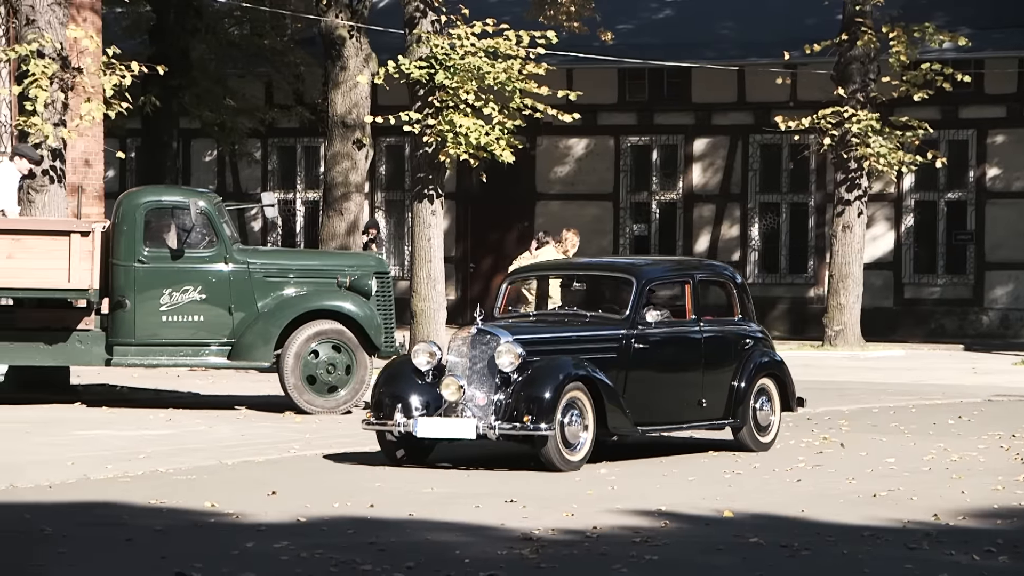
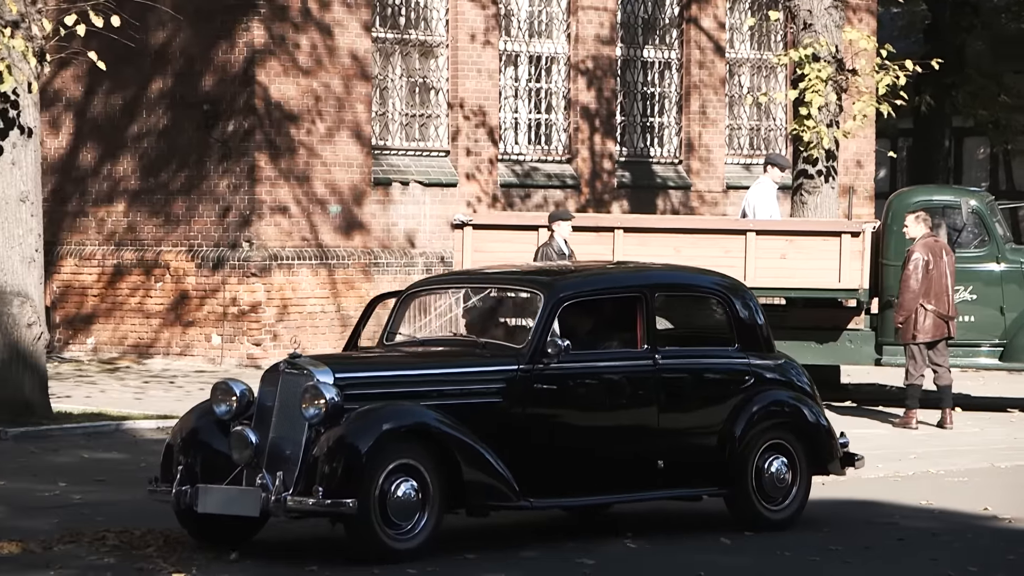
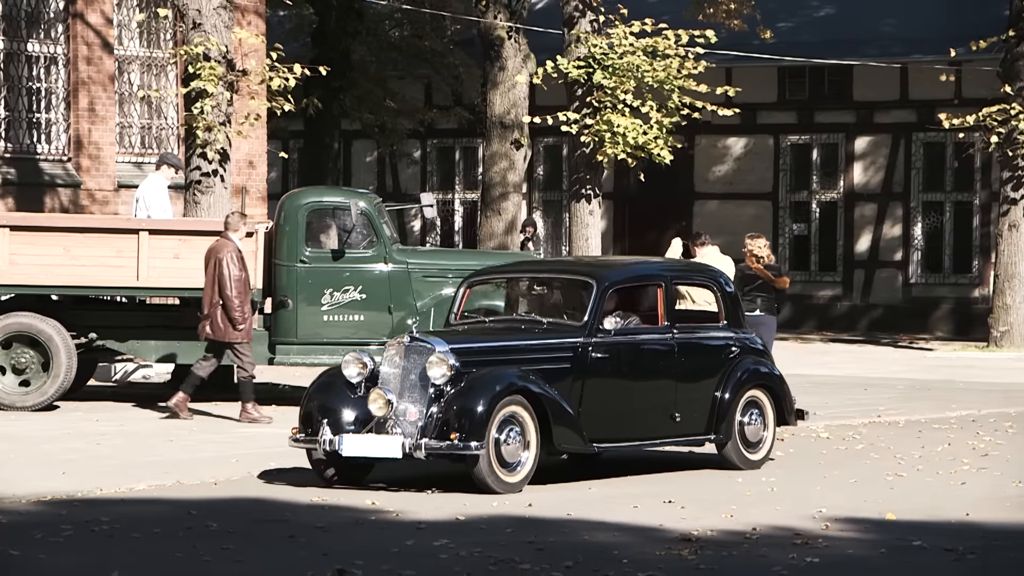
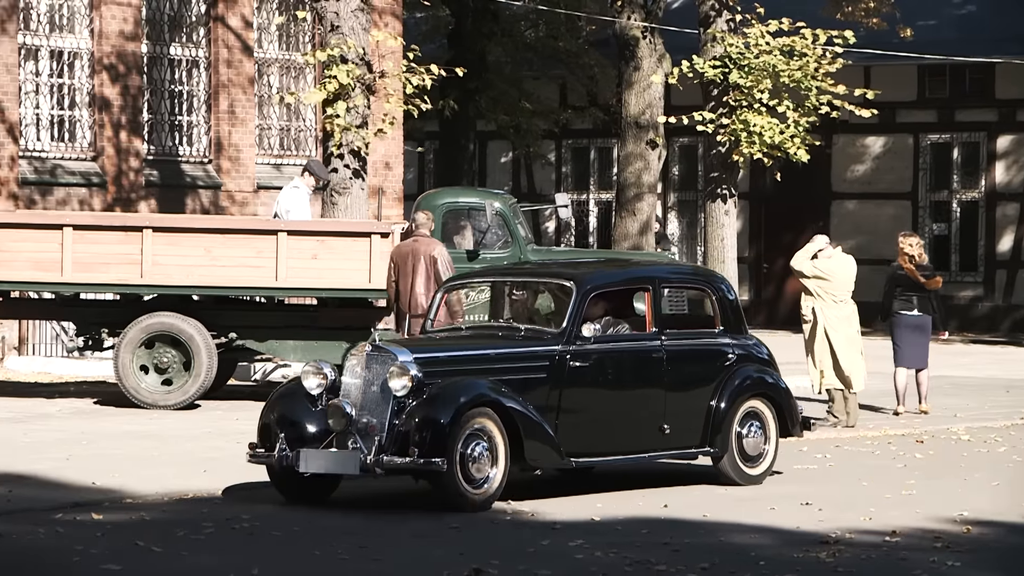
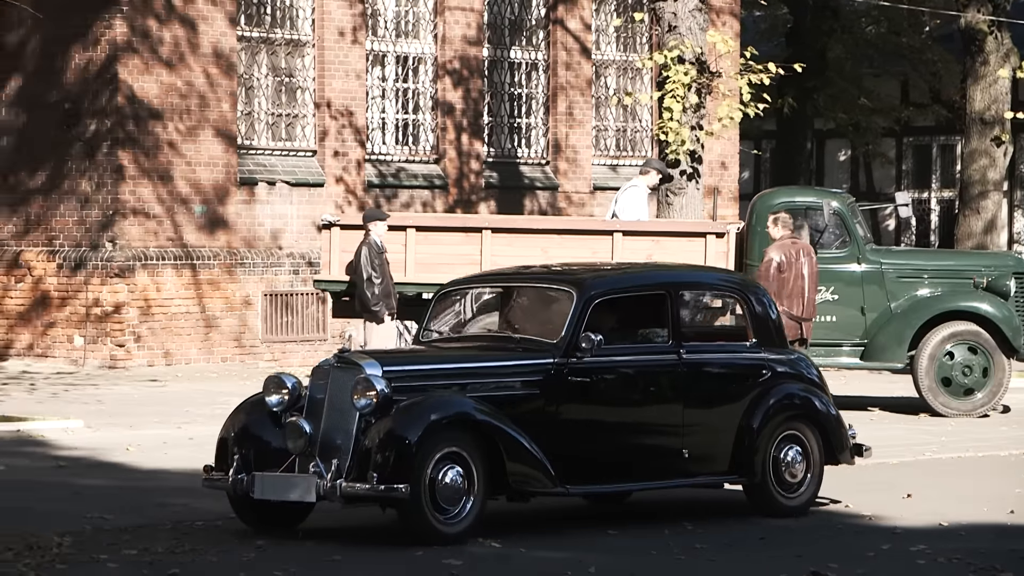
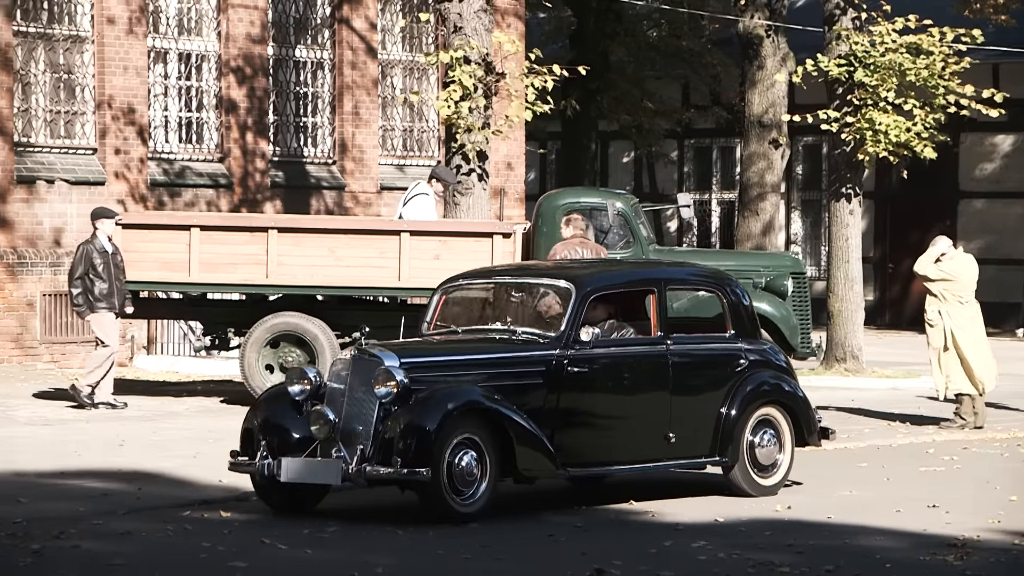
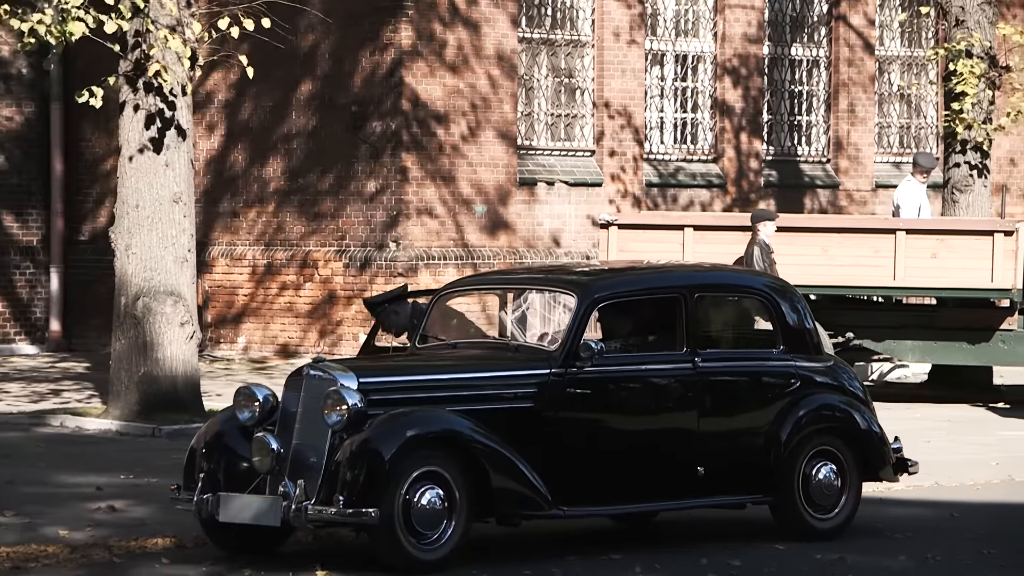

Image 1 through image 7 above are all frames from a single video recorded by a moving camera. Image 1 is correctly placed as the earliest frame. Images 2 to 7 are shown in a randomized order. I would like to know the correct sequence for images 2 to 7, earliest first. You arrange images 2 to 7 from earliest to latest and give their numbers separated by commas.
3, 4, 6, 5, 2, 7
